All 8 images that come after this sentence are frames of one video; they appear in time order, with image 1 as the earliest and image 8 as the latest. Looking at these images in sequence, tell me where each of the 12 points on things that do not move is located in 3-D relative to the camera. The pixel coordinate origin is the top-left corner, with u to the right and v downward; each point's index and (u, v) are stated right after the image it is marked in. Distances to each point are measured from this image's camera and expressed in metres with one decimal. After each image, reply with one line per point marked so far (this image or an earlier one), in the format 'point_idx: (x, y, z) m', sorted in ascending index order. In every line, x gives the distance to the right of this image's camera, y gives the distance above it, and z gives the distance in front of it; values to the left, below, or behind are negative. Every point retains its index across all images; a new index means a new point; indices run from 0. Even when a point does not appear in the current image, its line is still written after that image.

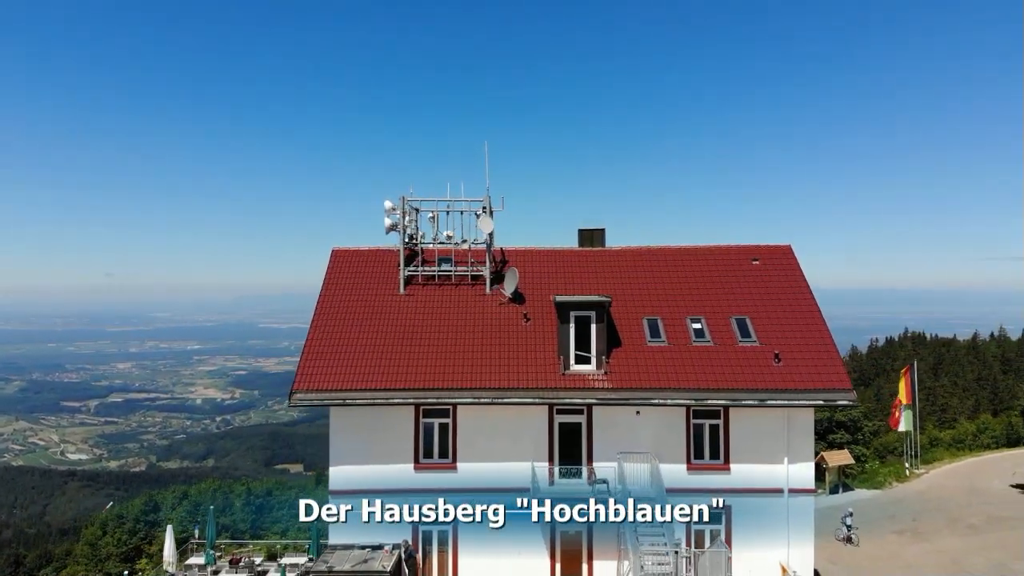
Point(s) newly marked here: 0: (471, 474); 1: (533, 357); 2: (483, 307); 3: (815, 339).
0: (-1.0, -4.4, +17.0) m
1: (+0.6, -1.6, +17.5) m
2: (-0.7, -0.5, +18.8) m
3: (+7.5, -1.3, +17.8) m
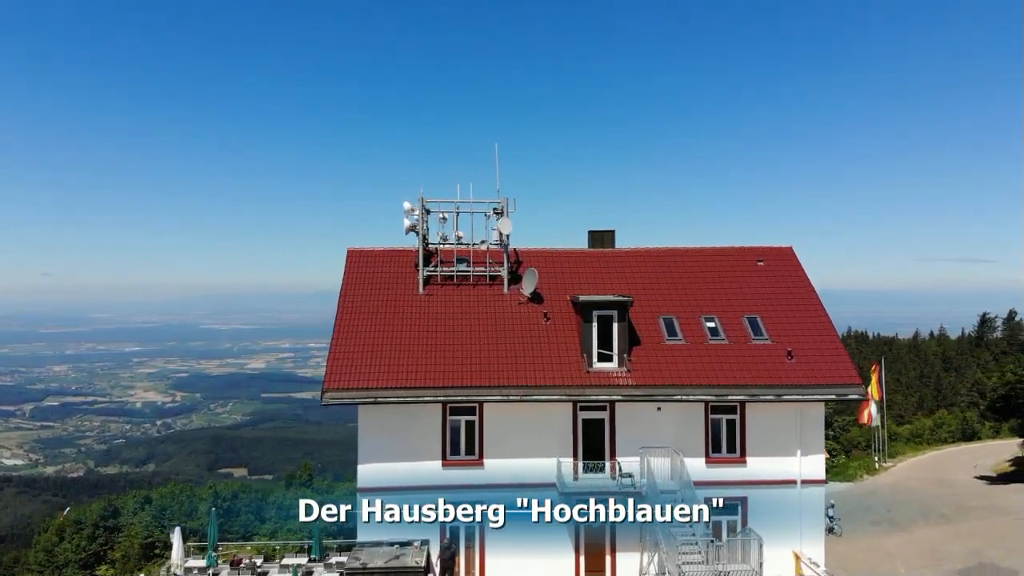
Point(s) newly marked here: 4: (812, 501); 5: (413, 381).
0: (-0.4, -4.4, +17.4) m
1: (+1.2, -1.6, +17.9) m
2: (-0.2, -0.5, +19.2) m
3: (+8.1, -1.3, +18.7) m
4: (+7.3, -5.2, +17.8) m
5: (-2.3, -2.2, +17.2) m
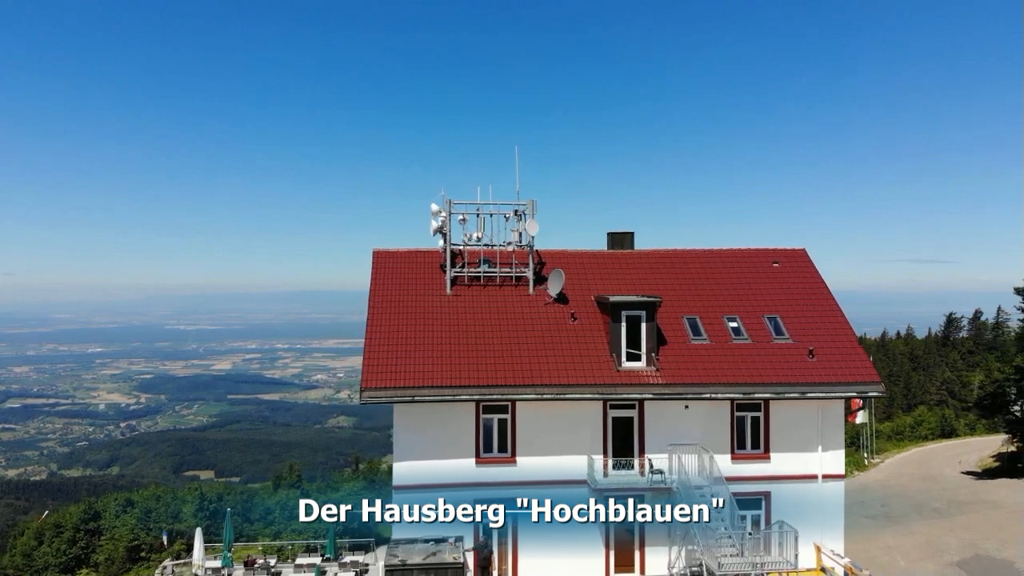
0: (+0.3, -4.4, +17.7) m
1: (+1.9, -1.7, +18.3) m
2: (+0.5, -0.5, +19.5) m
3: (+8.8, -1.3, +19.3) m
4: (+8.0, -5.2, +18.4) m
5: (-1.5, -2.2, +17.5) m
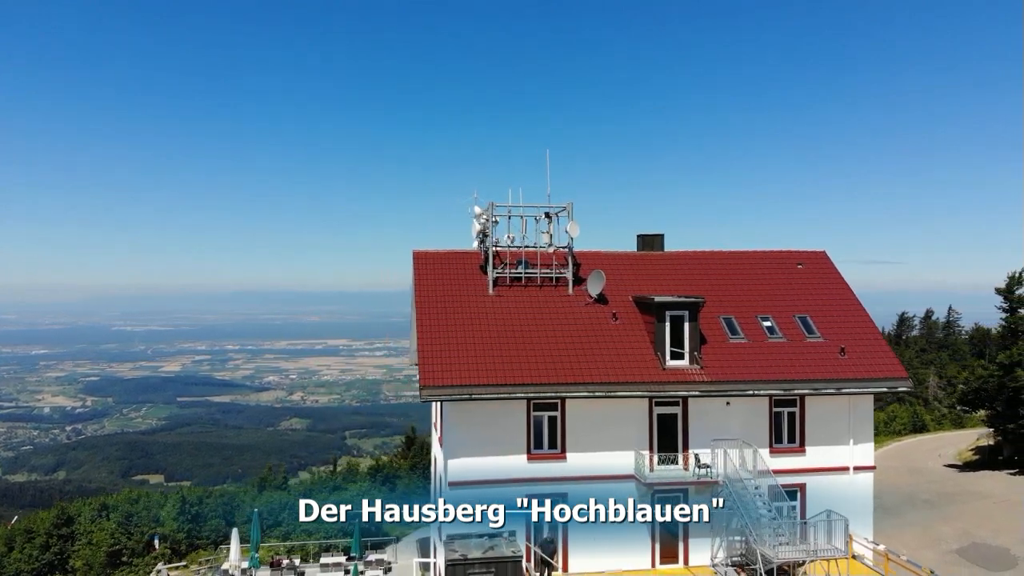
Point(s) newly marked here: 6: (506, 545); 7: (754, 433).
0: (+1.6, -4.4, +18.2) m
1: (+3.1, -1.7, +18.9) m
2: (+1.6, -0.5, +20.0) m
3: (+9.9, -1.3, +20.2) m
4: (+9.2, -5.2, +19.3) m
5: (-0.2, -2.2, +17.9) m
6: (-0.2, -6.1, +17.2) m
7: (+6.2, -3.7, +18.9) m
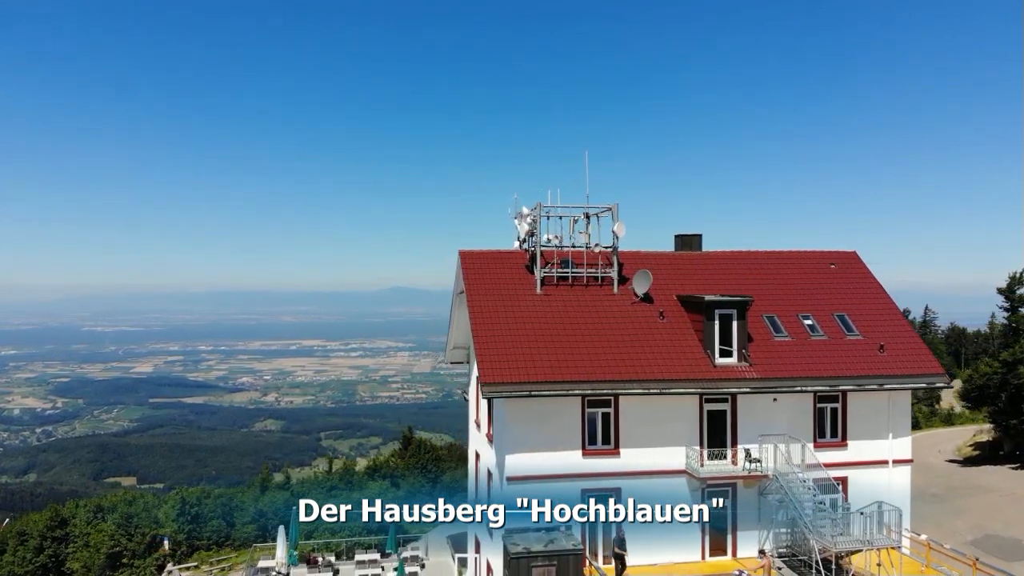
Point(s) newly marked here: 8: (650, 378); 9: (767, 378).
0: (+3.0, -4.4, +18.6) m
1: (+4.5, -1.6, +19.3) m
2: (+3.0, -0.5, +20.4) m
3: (+11.3, -1.3, +20.8) m
4: (+10.6, -5.2, +19.9) m
5: (+1.2, -2.2, +18.2) m
6: (+1.2, -6.0, +17.6) m
7: (+7.6, -3.7, +19.4) m
8: (+3.5, -2.3, +18.5) m
9: (+6.6, -2.3, +19.0) m
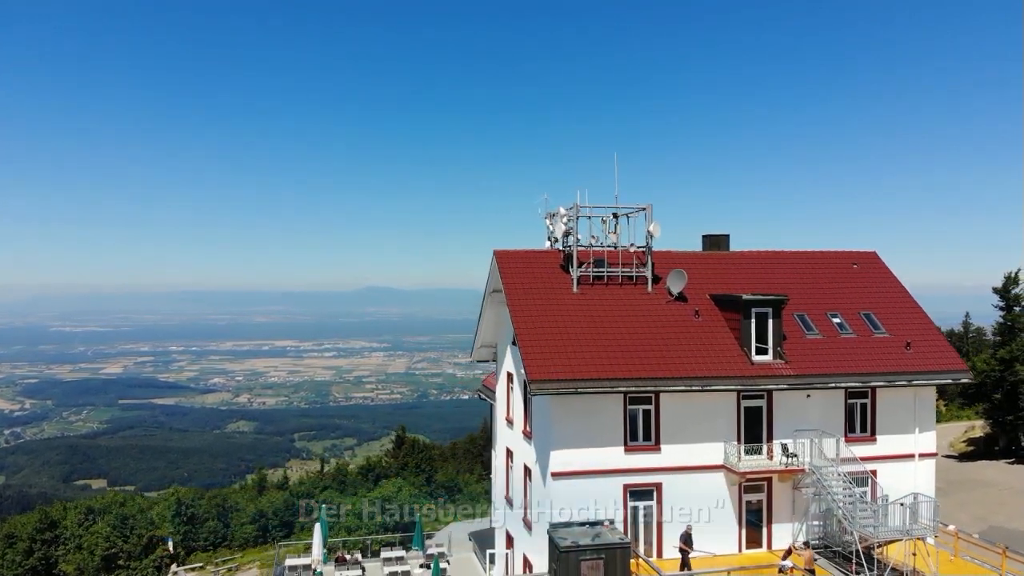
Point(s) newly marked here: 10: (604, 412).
0: (+4.1, -4.4, +19.0) m
1: (+5.6, -1.6, +19.8) m
2: (+4.1, -0.5, +20.8) m
3: (+12.3, -1.3, +21.5) m
4: (+11.7, -5.2, +20.5) m
5: (+2.3, -2.1, +18.6) m
6: (+2.4, -6.0, +17.9) m
7: (+8.7, -3.7, +20.0) m
8: (+4.6, -2.3, +18.9) m
9: (+7.7, -2.3, +19.5) m
10: (+2.4, -3.2, +18.7) m
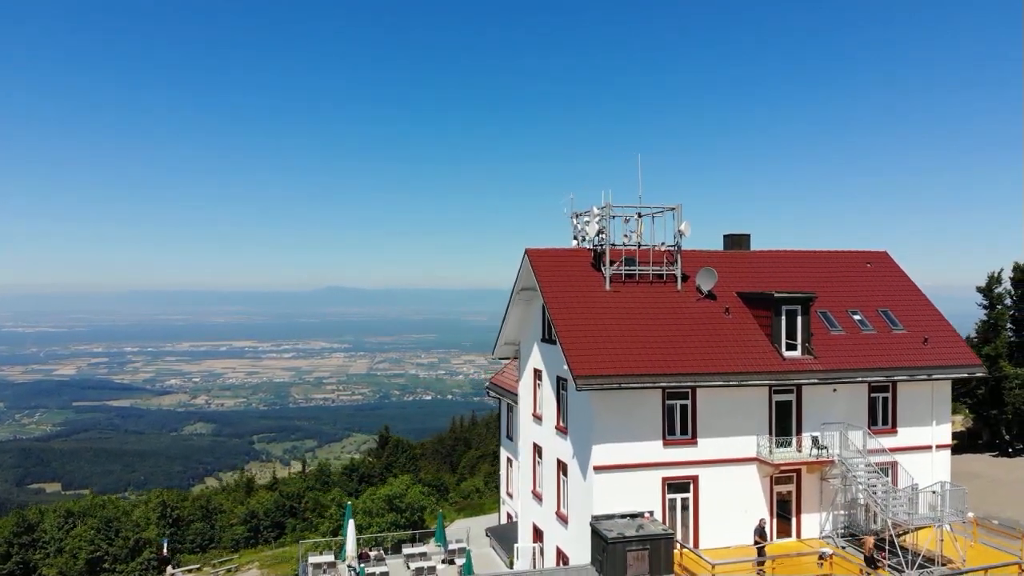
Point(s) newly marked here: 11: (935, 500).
0: (+5.2, -4.3, +19.6) m
1: (+6.6, -1.6, +20.4) m
2: (+5.1, -0.4, +21.4) m
3: (+13.3, -1.2, +22.4) m
4: (+12.7, -5.1, +21.4) m
5: (+3.4, -2.1, +19.1) m
6: (+3.5, -6.0, +18.4) m
7: (+9.7, -3.6, +20.7) m
8: (+5.7, -2.2, +19.5) m
9: (+8.8, -2.3, +20.2) m
10: (+3.5, -3.1, +19.2) m
11: (+11.1, -5.6, +19.1) m
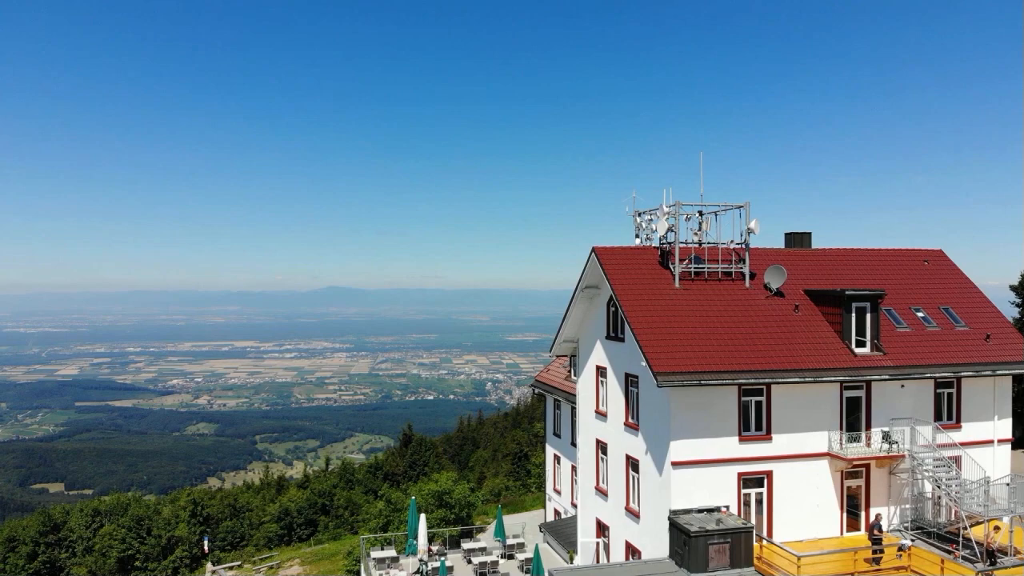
0: (+7.3, -4.2, +19.9) m
1: (+8.7, -1.5, +20.8) m
2: (+7.2, -0.4, +21.7) m
3: (+15.4, -1.2, +22.7) m
4: (+14.8, -5.0, +21.7) m
5: (+5.5, -2.0, +19.5) m
6: (+5.6, -5.9, +18.8) m
7: (+11.8, -3.6, +21.1) m
8: (+7.8, -2.2, +19.9) m
9: (+10.9, -2.2, +20.6) m
10: (+5.6, -3.1, +19.5) m
11: (+13.2, -5.5, +19.4) m
